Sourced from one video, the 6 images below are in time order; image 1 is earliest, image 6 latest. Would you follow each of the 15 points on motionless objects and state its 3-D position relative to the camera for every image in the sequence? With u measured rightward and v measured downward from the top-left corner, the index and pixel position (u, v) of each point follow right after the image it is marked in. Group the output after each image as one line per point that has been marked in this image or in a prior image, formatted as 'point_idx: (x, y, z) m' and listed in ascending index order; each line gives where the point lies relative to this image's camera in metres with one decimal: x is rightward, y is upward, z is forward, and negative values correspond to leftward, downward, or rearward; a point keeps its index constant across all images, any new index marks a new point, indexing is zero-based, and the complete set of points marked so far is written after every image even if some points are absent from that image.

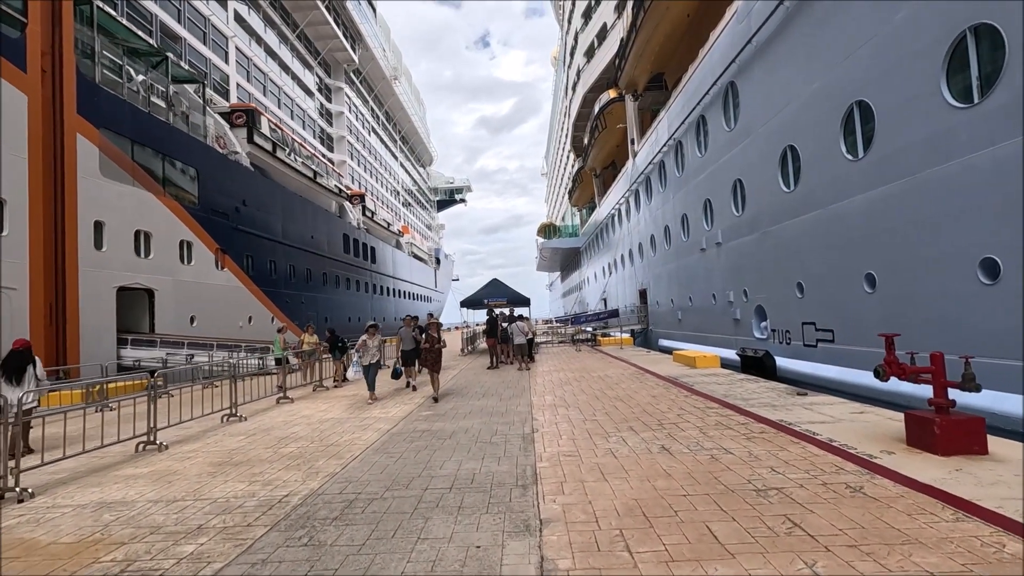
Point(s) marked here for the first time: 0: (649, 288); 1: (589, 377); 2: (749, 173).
0: (+4.5, 0.0, +18.0) m
1: (+1.2, -1.4, +8.2) m
2: (+4.3, +2.1, +9.9) m
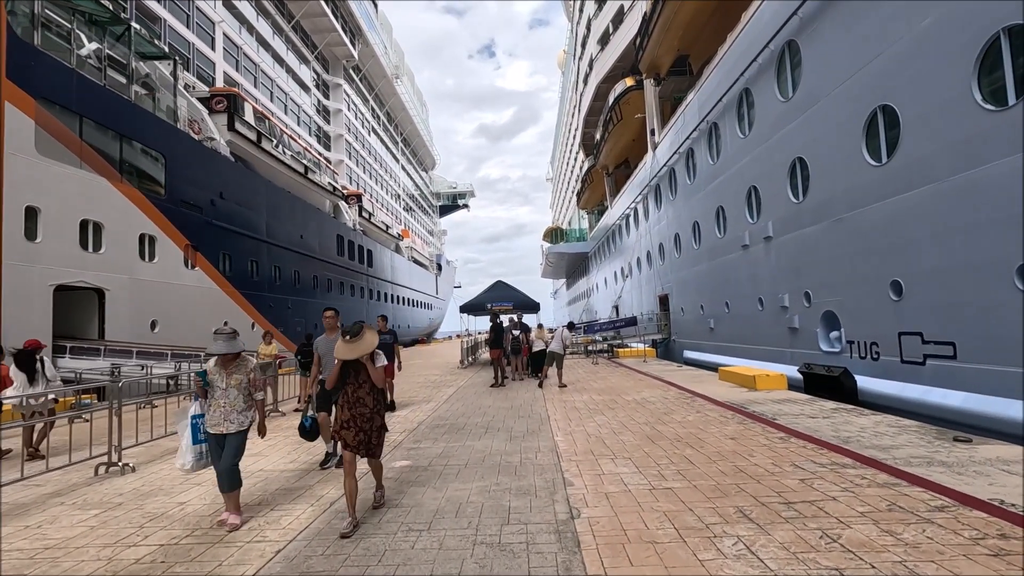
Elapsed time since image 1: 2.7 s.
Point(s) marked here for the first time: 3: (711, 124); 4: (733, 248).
0: (+4.7, -0.2, +16.1) m
1: (+1.3, -1.3, +6.3) m
2: (+4.5, +2.1, +8.1) m
3: (+4.5, +3.8, +12.4) m
4: (+4.6, +0.8, +11.4) m
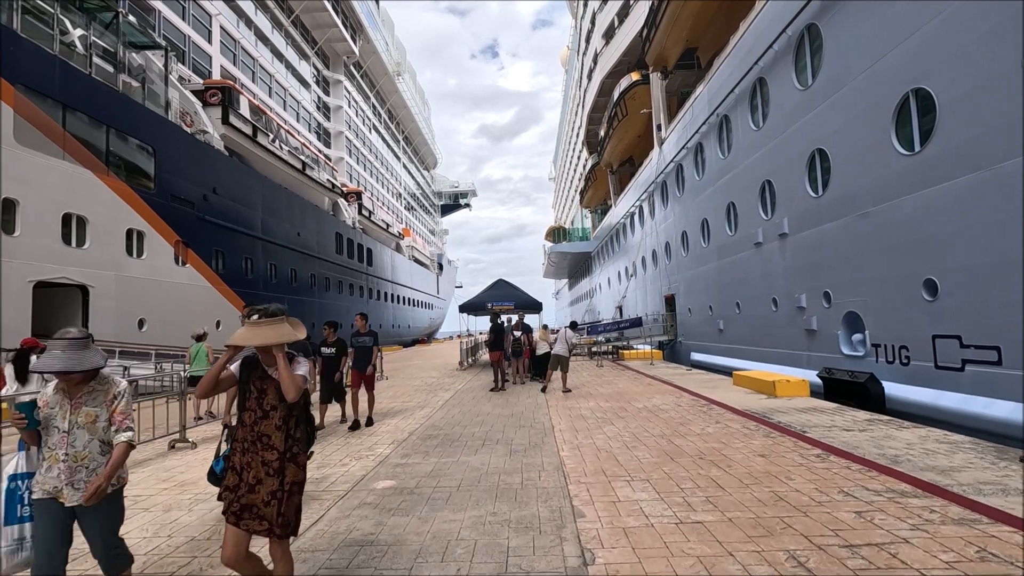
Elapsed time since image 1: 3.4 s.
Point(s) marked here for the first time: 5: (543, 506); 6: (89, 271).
0: (+4.8, -0.2, +15.6) m
1: (+1.3, -1.3, +5.8) m
2: (+4.5, +2.1, +7.6) m
3: (+4.6, +3.8, +11.9) m
4: (+4.6, +0.8, +10.9) m
5: (+0.2, -1.2, +3.1) m
6: (-8.4, +0.3, +10.9) m
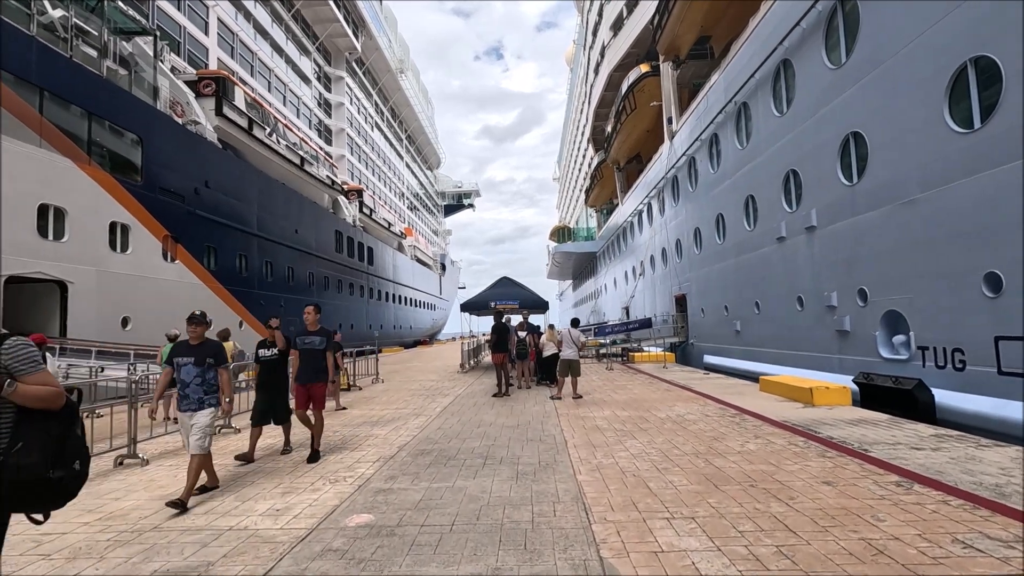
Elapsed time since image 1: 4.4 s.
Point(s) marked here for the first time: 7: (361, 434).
0: (+4.9, -0.1, +14.9) m
1: (+1.3, -1.3, +5.1) m
2: (+4.6, +2.1, +6.9) m
3: (+4.7, +3.8, +11.2) m
4: (+4.7, +0.9, +10.2) m
5: (+0.2, -1.2, +2.4) m
6: (-8.3, +0.4, +10.2) m
7: (-1.6, -1.5, +5.7) m
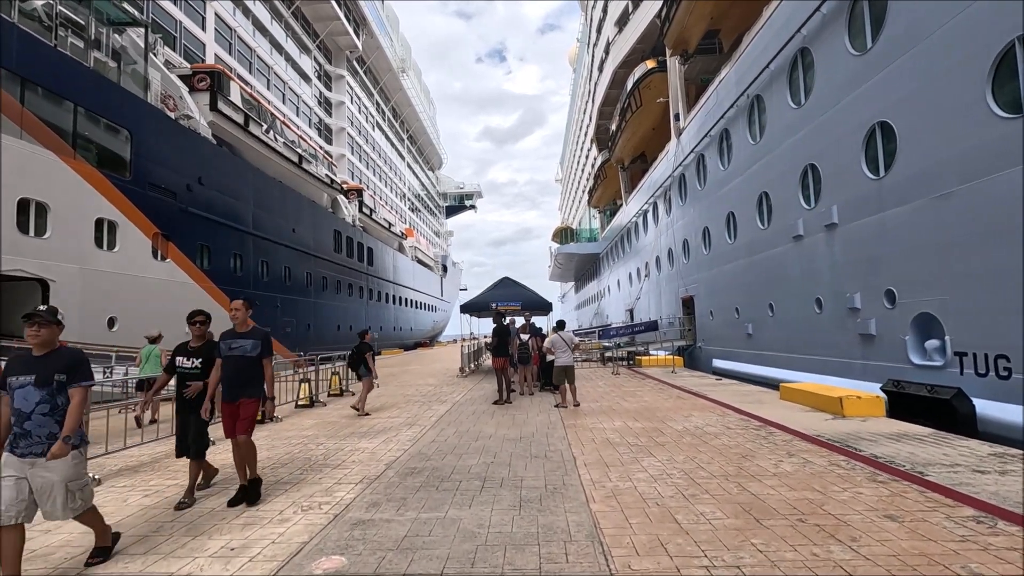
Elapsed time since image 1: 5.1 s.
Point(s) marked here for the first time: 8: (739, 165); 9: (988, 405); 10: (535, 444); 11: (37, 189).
0: (+4.9, -0.2, +14.4) m
1: (+1.4, -1.2, +4.6) m
2: (+4.6, +2.1, +6.4) m
3: (+4.7, +3.8, +10.8) m
4: (+4.8, +0.9, +9.7) m
5: (+0.2, -1.1, +2.0) m
6: (-8.3, +0.4, +9.8) m
7: (-1.5, -1.5, +5.2) m
8: (+4.8, +2.6, +11.4) m
9: (+4.7, -1.2, +5.4) m
10: (+0.2, -1.3, +4.7) m
11: (-8.3, +1.7, +9.6) m
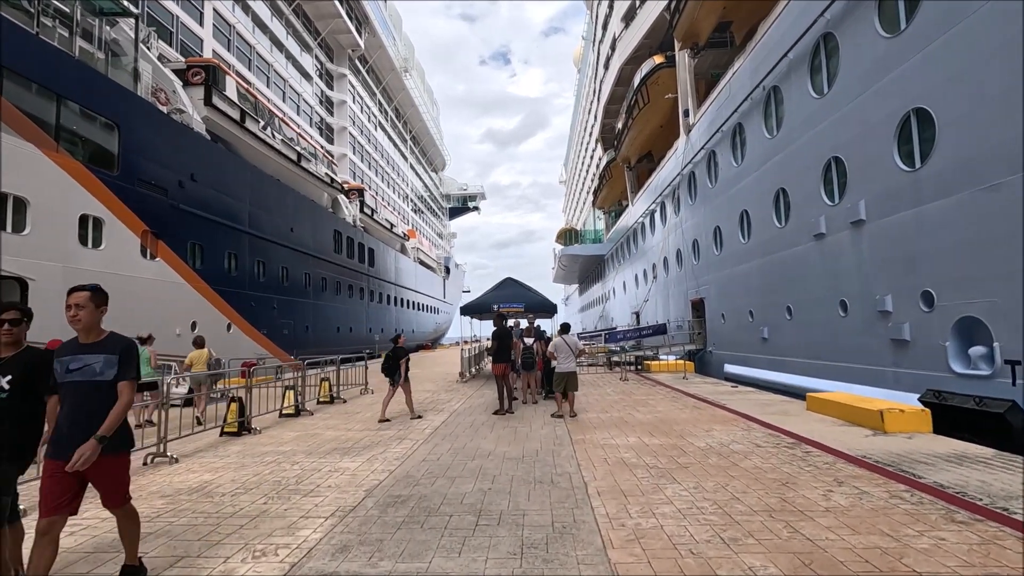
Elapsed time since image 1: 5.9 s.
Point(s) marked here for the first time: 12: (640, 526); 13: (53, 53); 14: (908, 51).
0: (+5.0, -0.2, +13.9) m
1: (+1.4, -1.2, +4.1) m
2: (+4.7, +2.1, +5.9) m
3: (+4.8, +3.7, +10.2) m
4: (+4.8, +0.8, +9.1) m
5: (+0.2, -1.1, +1.4) m
6: (-8.2, +0.4, +9.3) m
7: (-1.5, -1.5, +4.7) m
8: (+4.8, +2.6, +10.9) m
9: (+4.7, -1.2, +4.8) m
10: (+0.2, -1.3, +4.2) m
11: (-8.3, +1.7, +9.1) m
12: (+0.6, -1.2, +2.8) m
13: (-8.5, +4.4, +10.0) m
14: (+4.7, +2.8, +6.4) m
